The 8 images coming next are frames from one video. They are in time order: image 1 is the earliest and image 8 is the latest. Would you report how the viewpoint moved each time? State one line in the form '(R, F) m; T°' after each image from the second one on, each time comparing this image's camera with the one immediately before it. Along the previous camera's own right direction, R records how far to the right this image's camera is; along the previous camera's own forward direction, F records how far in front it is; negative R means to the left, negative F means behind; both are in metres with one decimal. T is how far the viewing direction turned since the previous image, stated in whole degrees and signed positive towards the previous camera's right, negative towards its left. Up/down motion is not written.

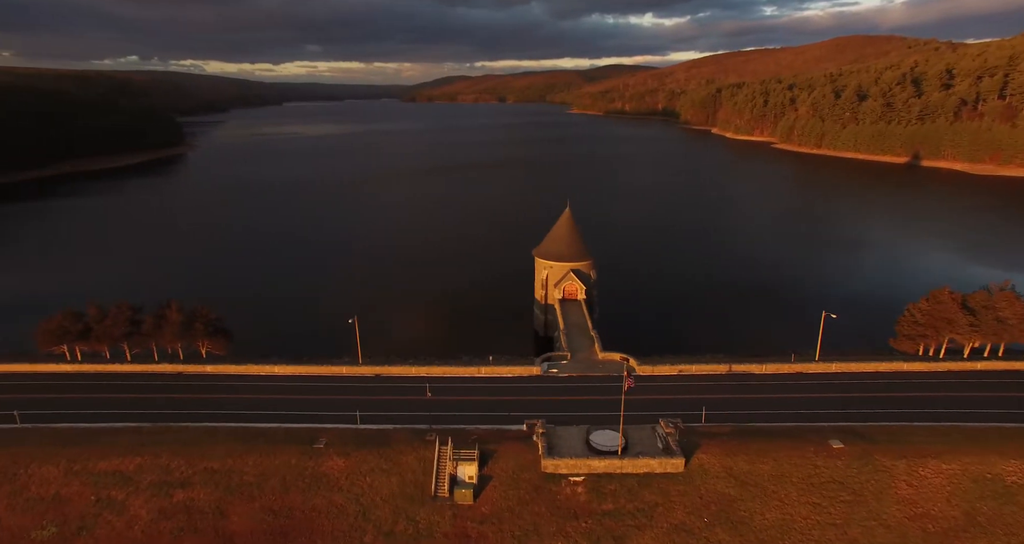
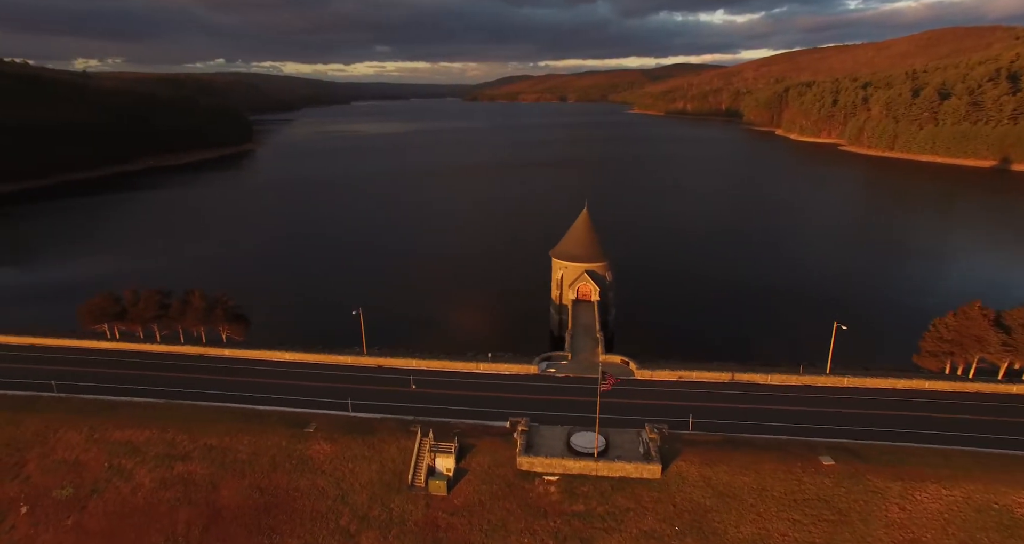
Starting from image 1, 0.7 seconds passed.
(+2.7, -0.2) m; -6°
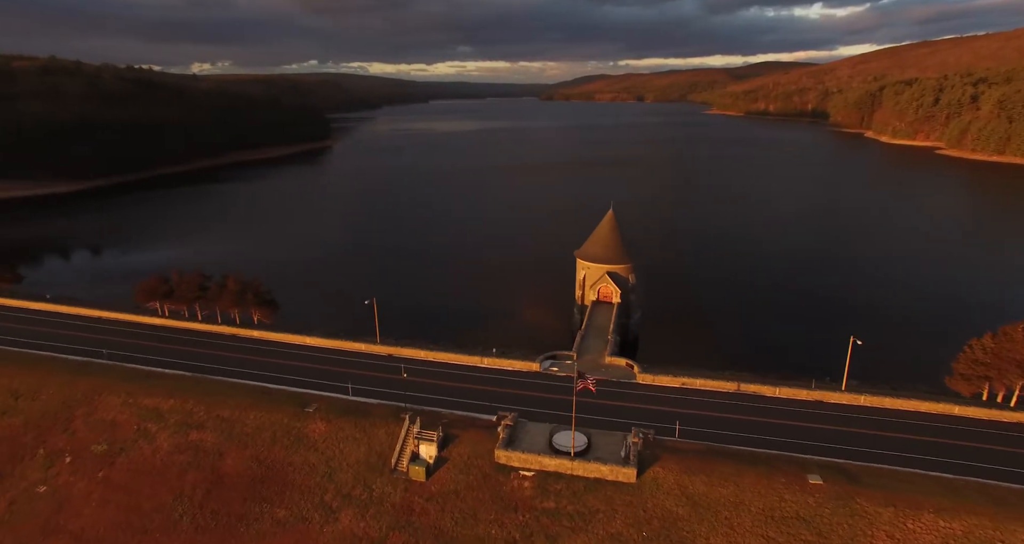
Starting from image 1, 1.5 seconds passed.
(+3.2, -0.2) m; -7°
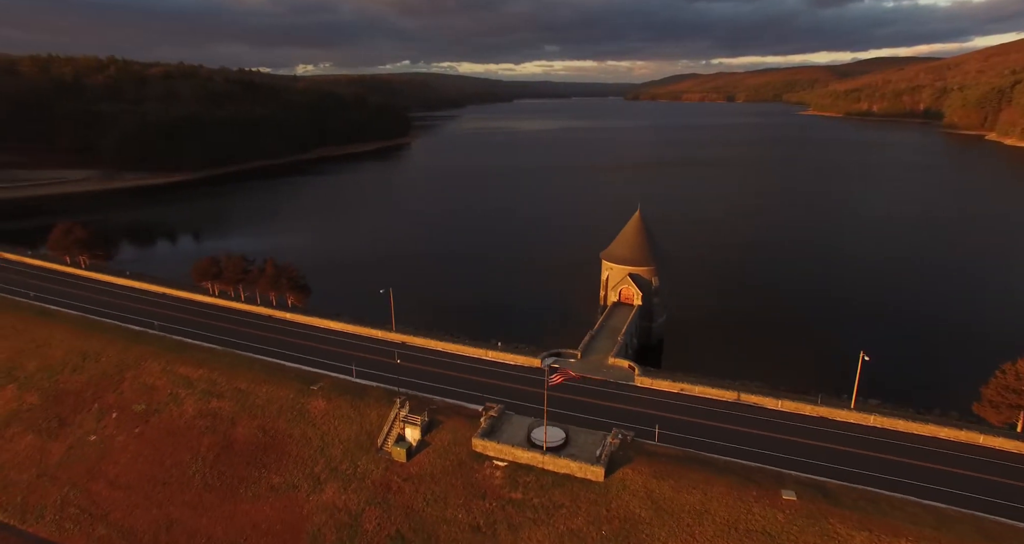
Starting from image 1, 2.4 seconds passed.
(+3.6, -0.3) m; -8°
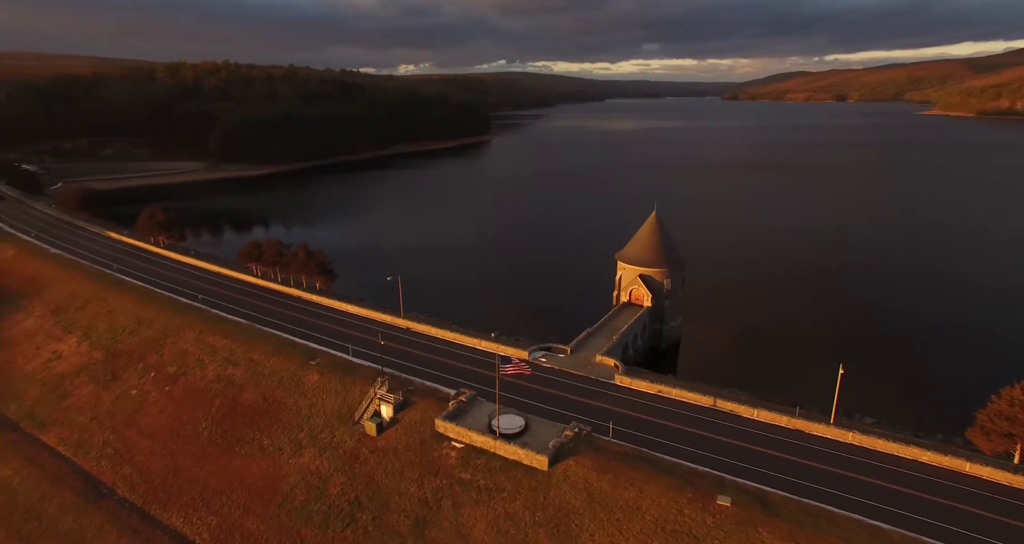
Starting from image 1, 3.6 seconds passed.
(+4.7, -0.5) m; -9°
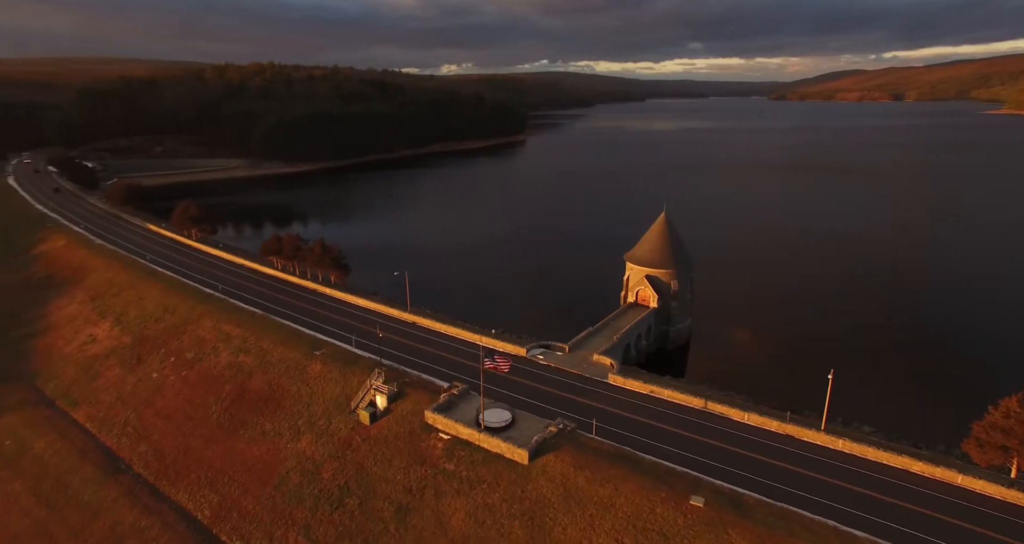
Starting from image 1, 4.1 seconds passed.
(+2.0, -0.3) m; -4°
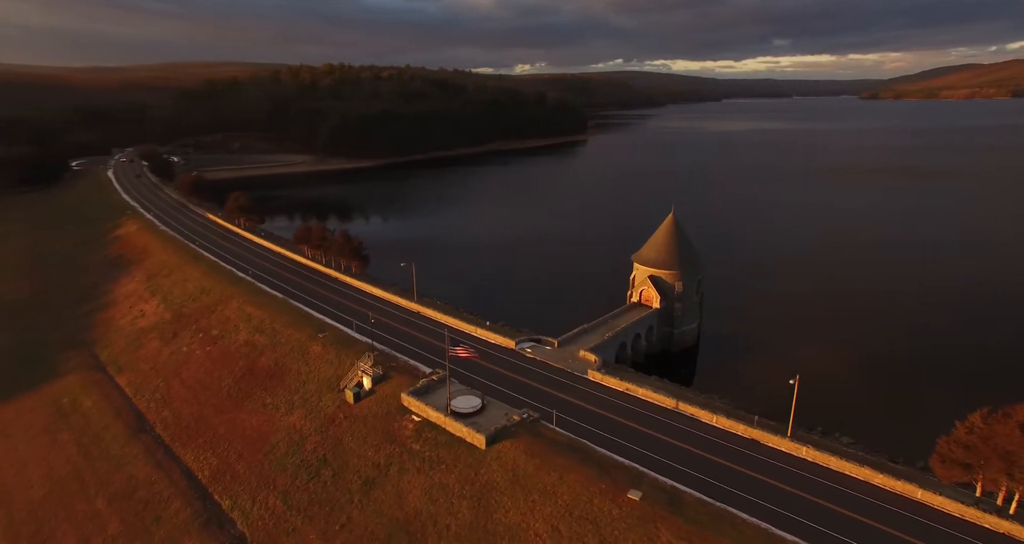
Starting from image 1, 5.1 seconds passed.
(+3.9, -0.5) m; -7°
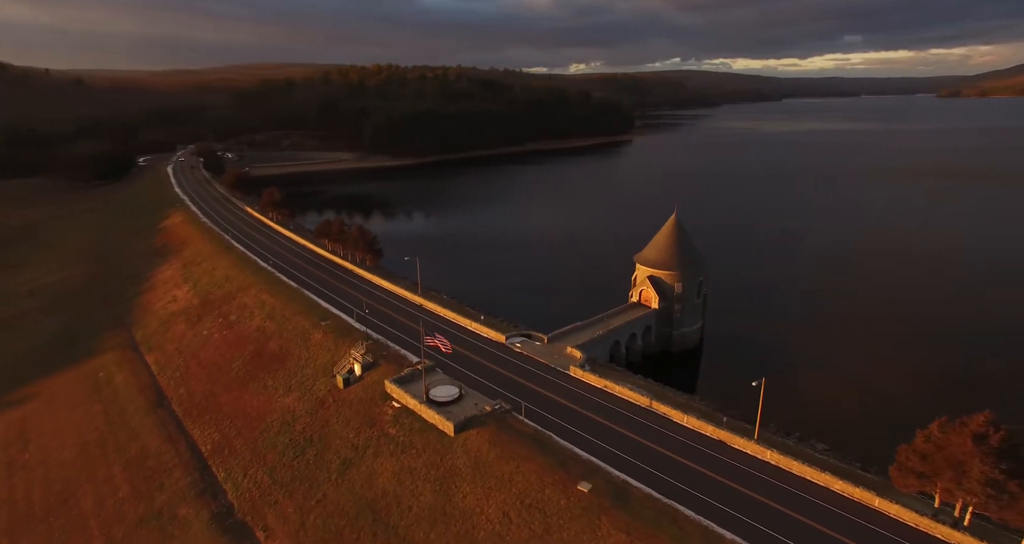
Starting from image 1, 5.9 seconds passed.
(+3.1, -0.5) m; -5°
